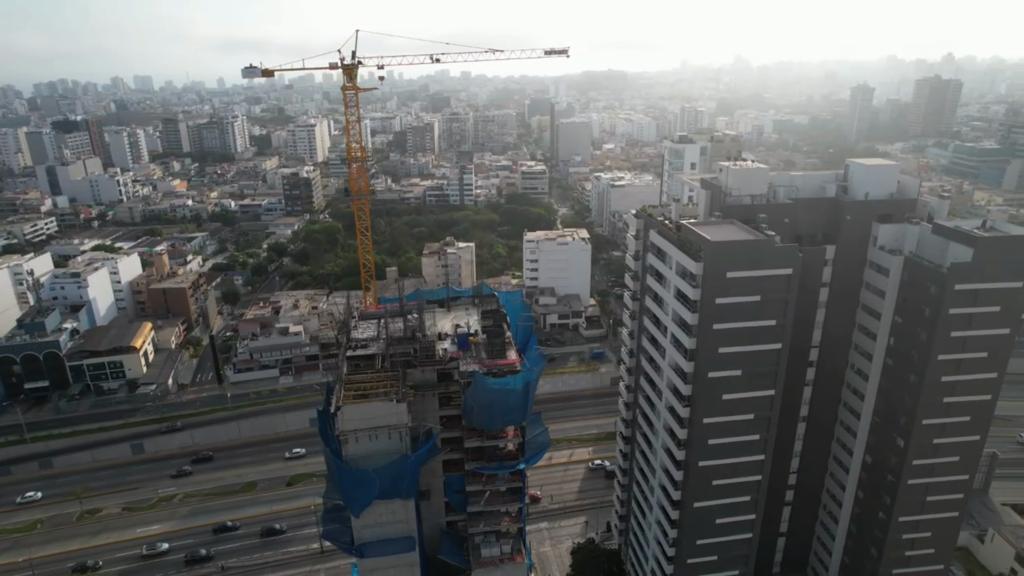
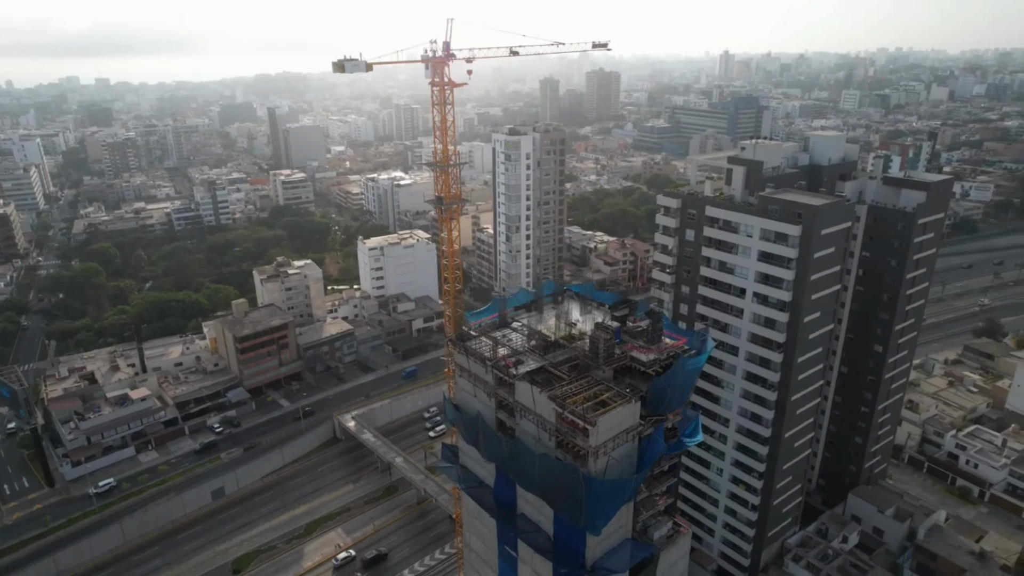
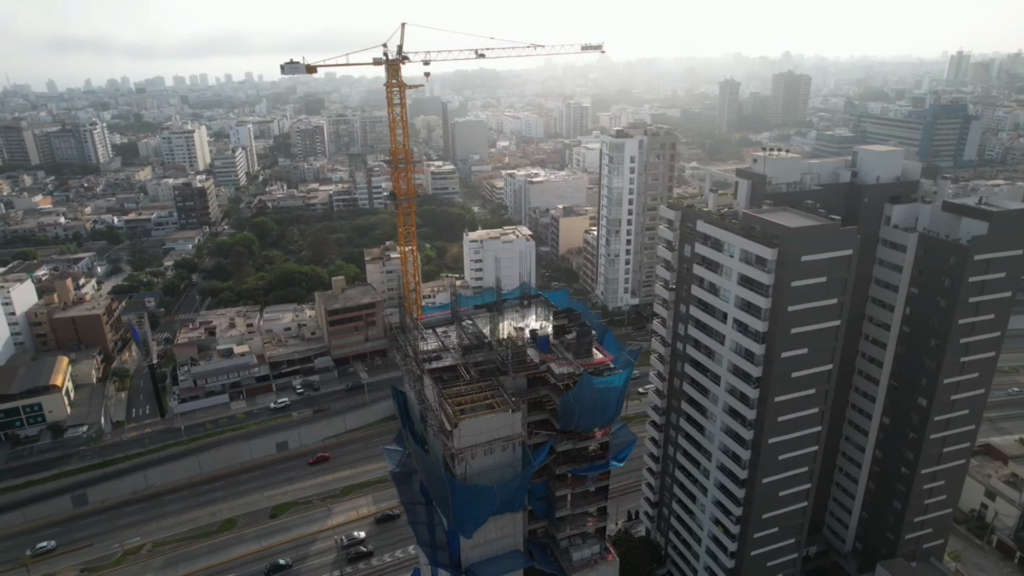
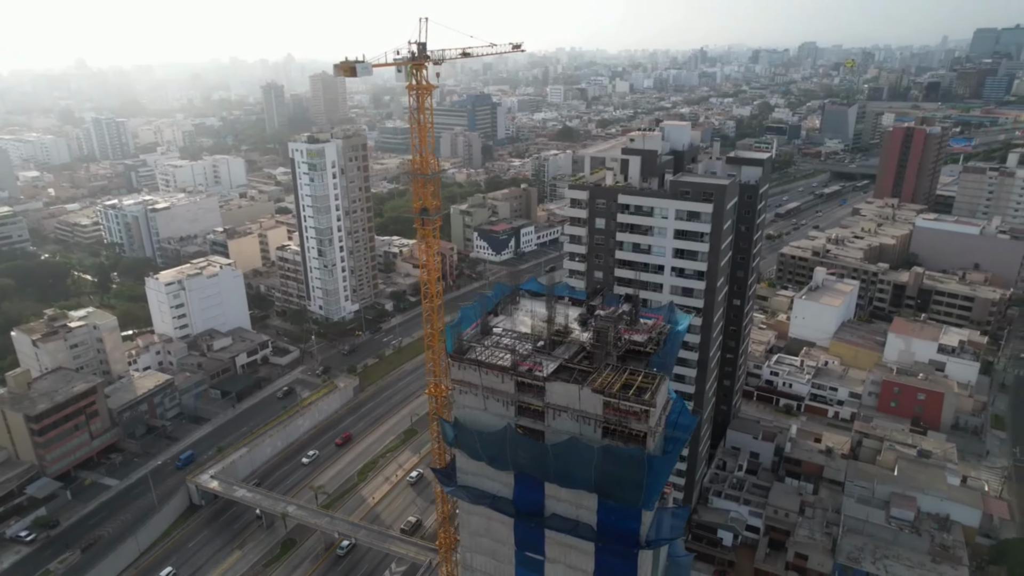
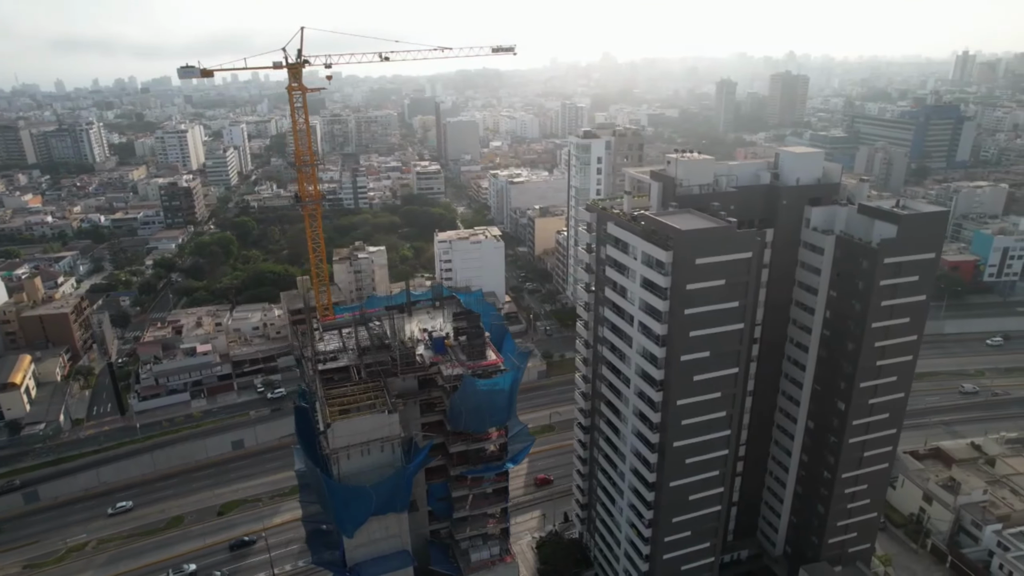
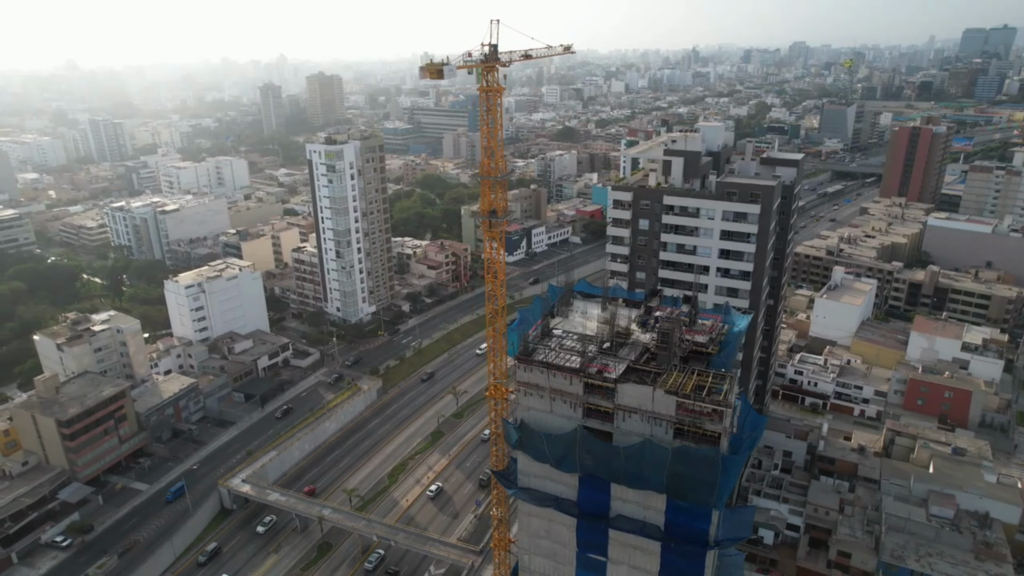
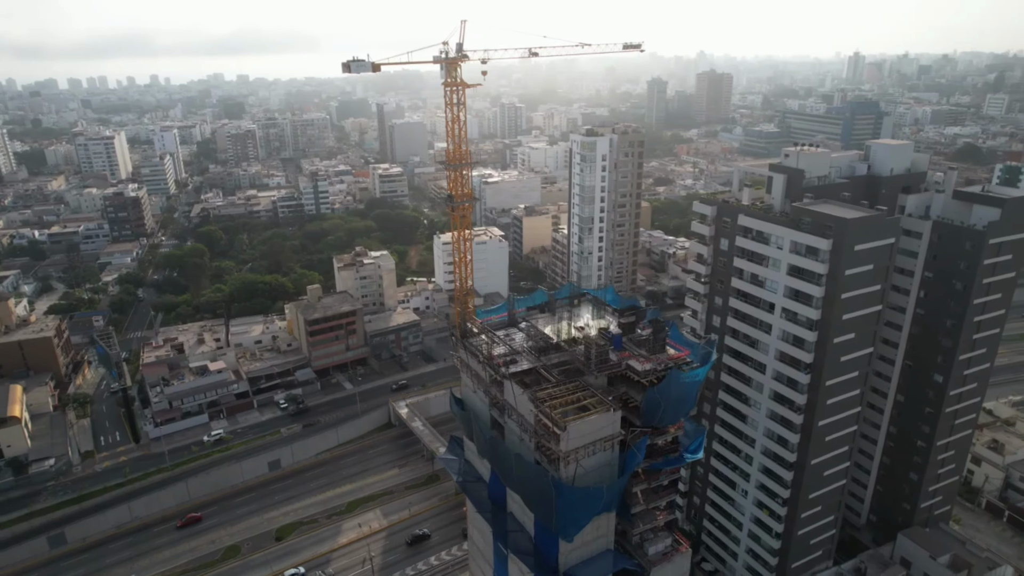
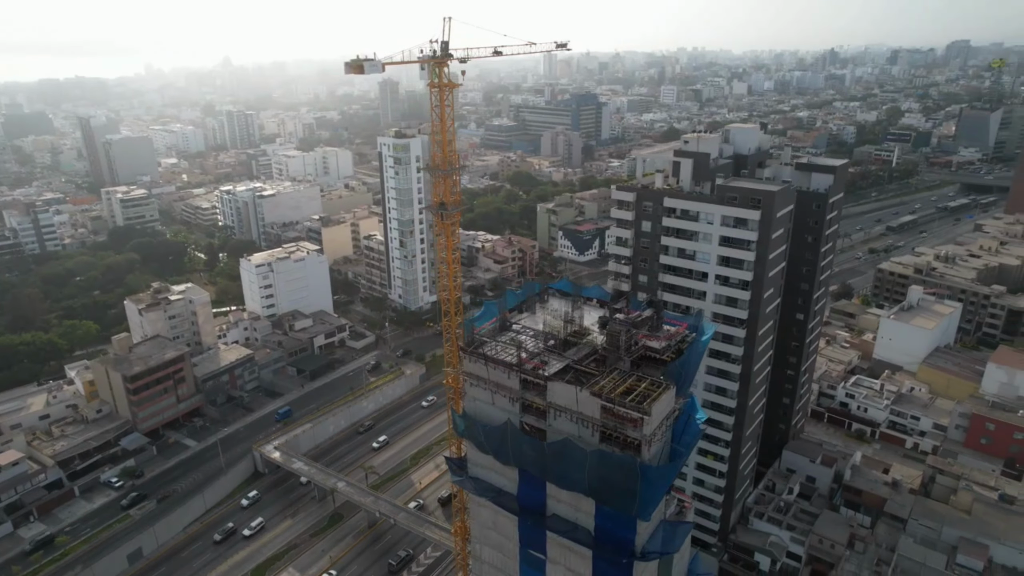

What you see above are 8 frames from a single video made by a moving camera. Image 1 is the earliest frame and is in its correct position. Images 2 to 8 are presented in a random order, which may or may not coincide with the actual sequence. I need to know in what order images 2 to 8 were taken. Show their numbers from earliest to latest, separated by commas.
5, 3, 7, 2, 8, 4, 6
